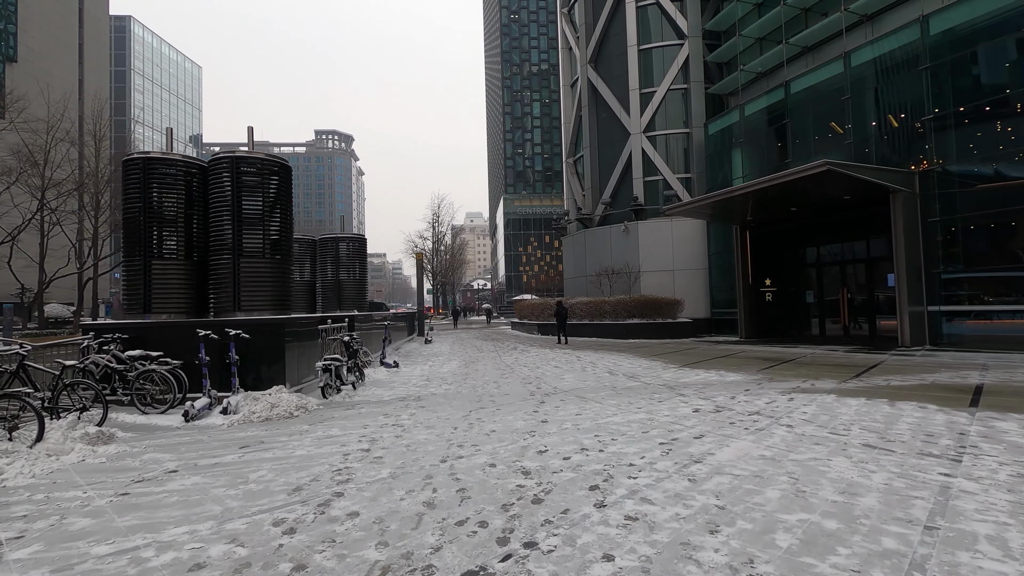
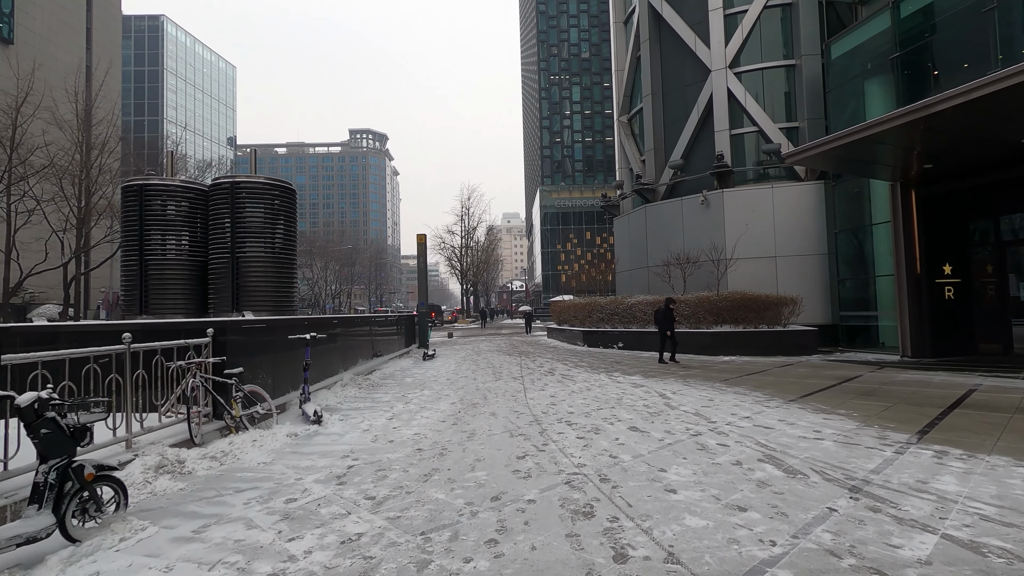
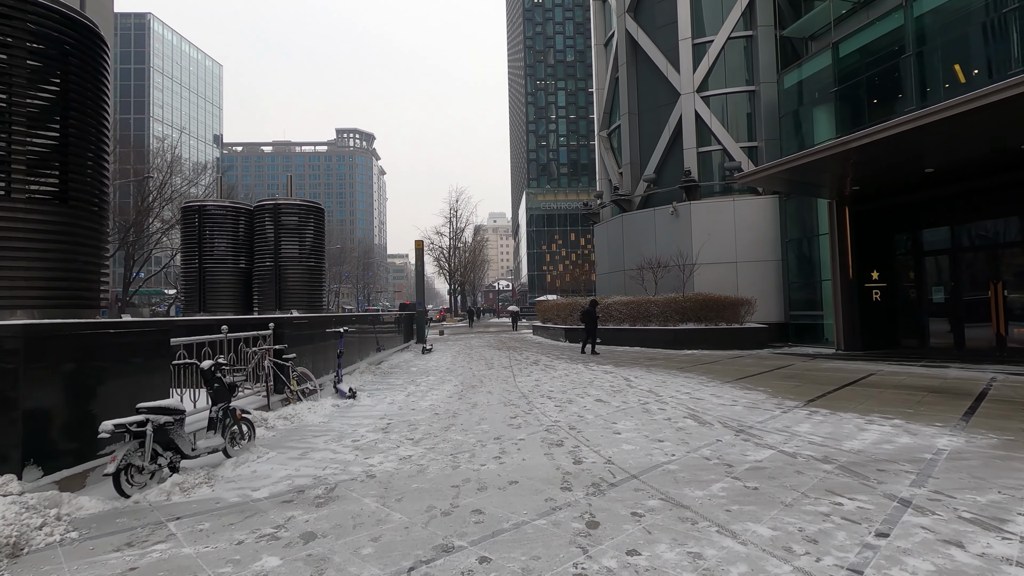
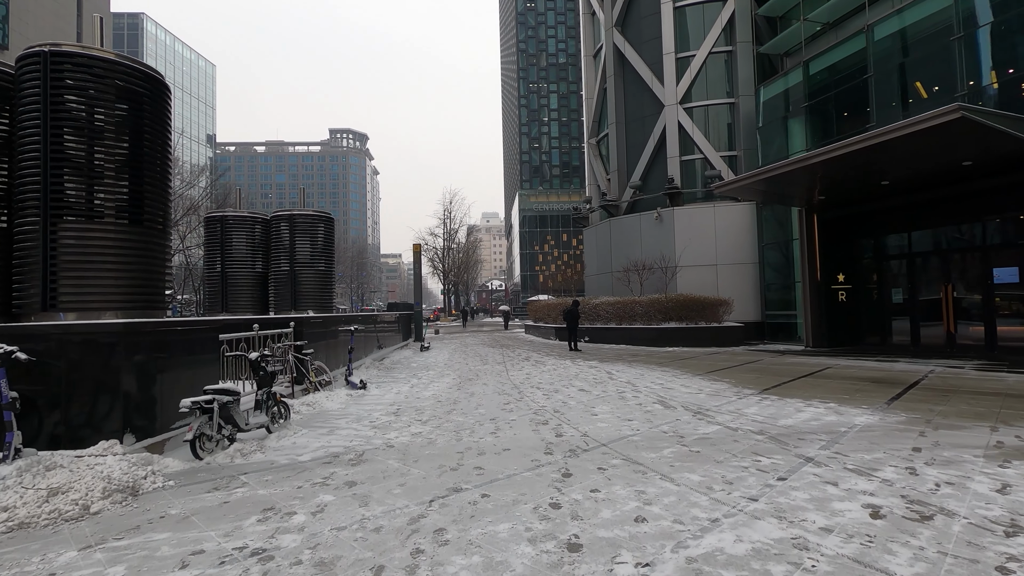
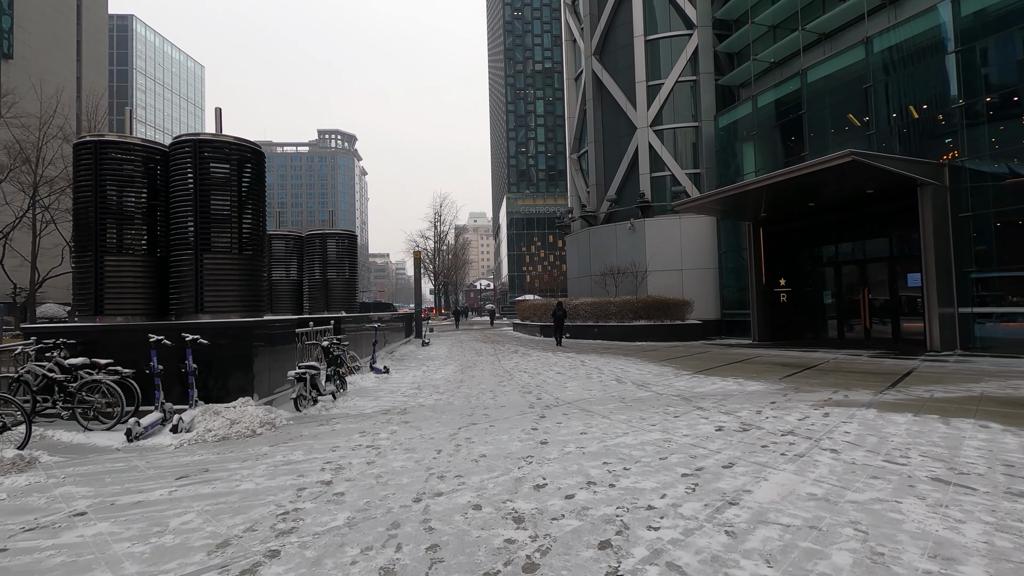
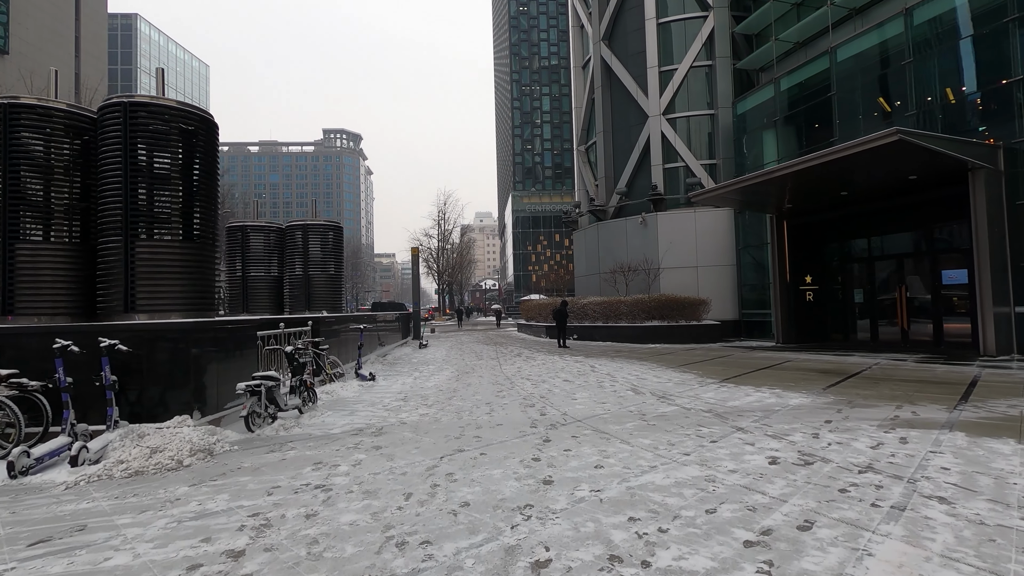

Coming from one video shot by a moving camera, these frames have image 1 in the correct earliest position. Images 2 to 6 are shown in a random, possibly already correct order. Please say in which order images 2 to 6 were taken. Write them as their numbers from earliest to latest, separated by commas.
5, 6, 4, 3, 2
